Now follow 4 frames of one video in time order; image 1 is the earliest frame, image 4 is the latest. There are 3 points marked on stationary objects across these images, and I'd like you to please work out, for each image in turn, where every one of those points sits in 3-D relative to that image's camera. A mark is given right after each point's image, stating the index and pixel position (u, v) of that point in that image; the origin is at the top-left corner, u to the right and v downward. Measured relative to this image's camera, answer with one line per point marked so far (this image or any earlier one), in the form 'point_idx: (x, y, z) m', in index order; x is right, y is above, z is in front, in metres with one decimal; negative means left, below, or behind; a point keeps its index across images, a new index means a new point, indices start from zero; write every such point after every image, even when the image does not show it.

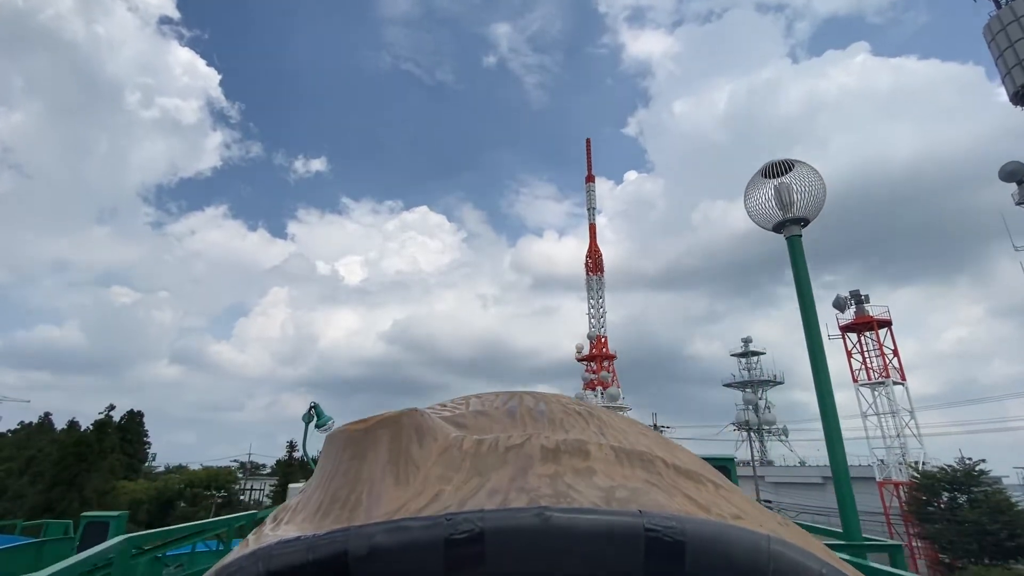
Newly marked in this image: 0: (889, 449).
0: (+15.5, -6.5, +19.9) m
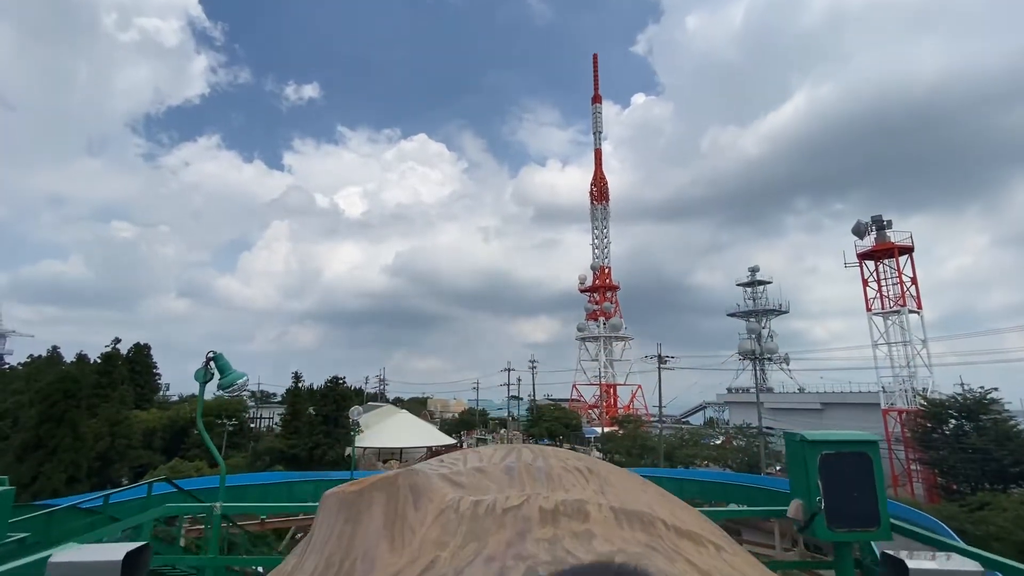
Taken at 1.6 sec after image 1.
0: (+15.7, -3.6, +19.8) m
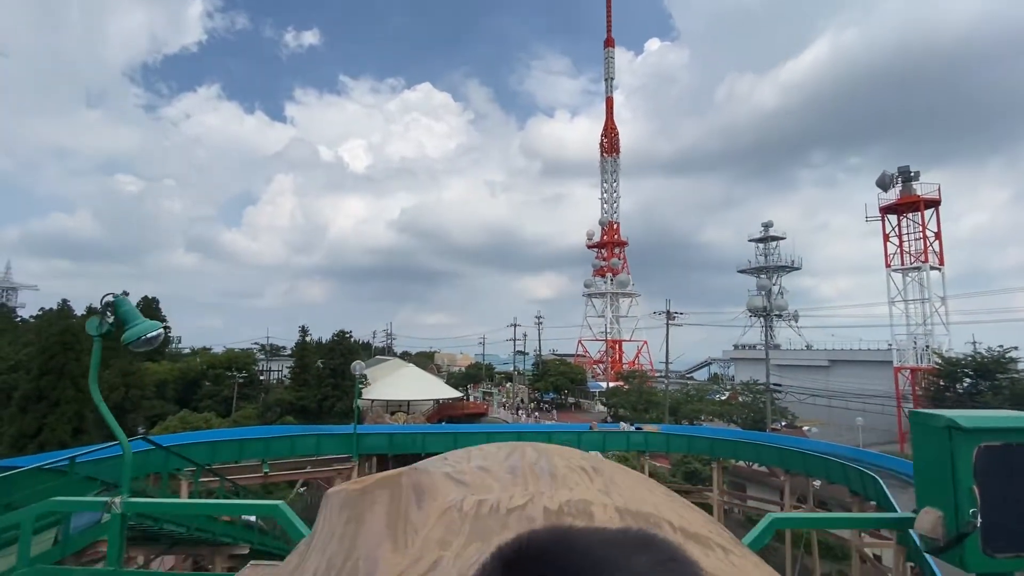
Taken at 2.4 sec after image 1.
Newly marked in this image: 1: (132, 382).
0: (+15.9, -1.8, +19.4) m
1: (-15.6, -3.9, +20.0) m
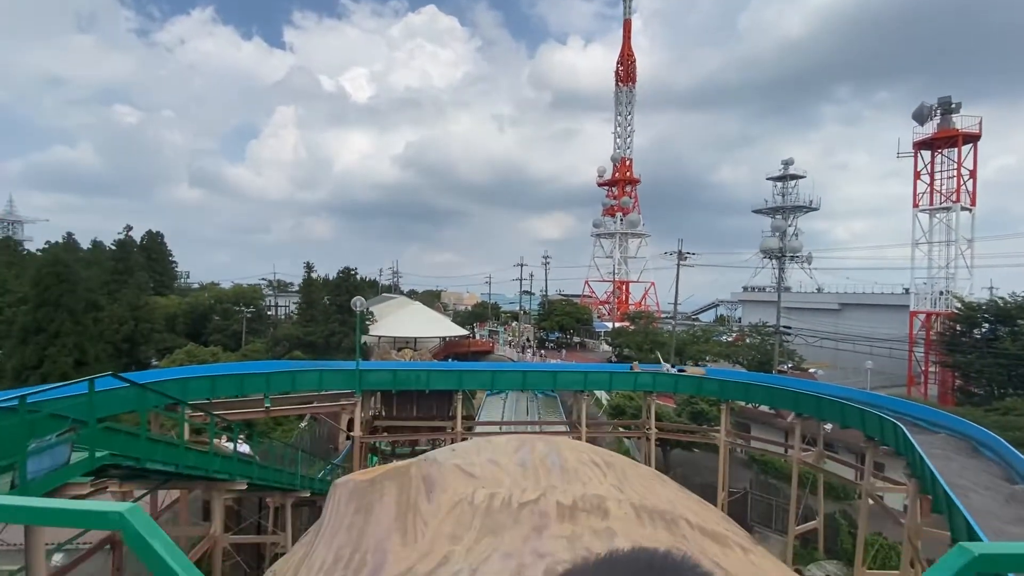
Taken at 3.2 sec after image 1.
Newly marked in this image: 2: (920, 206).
0: (+16.2, +0.4, +18.8) m
1: (-15.4, -1.2, +20.1) m
2: (+14.3, +2.9, +17.0) m
